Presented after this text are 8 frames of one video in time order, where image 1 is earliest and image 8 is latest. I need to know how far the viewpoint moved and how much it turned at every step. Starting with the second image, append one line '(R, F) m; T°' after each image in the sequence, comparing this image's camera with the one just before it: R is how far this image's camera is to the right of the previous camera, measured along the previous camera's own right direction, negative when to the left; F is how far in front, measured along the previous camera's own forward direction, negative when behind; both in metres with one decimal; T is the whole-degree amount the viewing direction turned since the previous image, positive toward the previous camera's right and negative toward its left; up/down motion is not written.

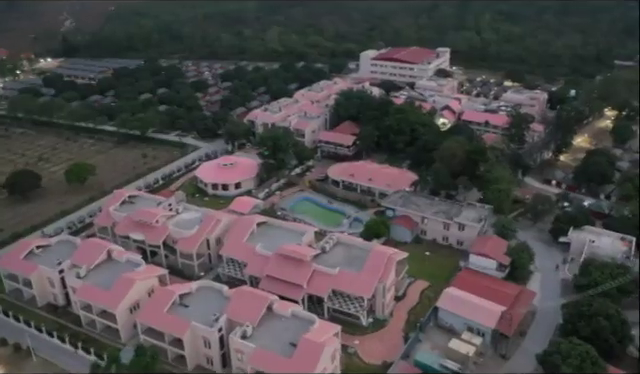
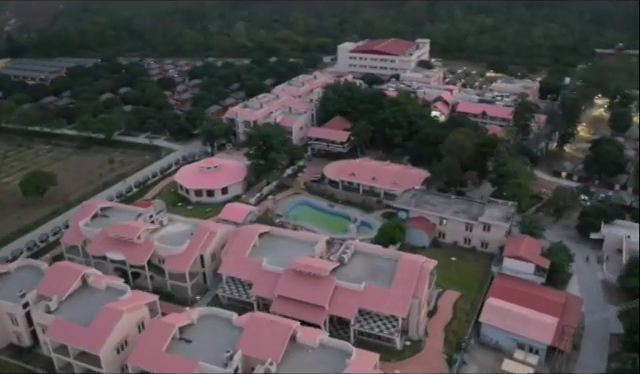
(-3.4, +5.4) m; +5°
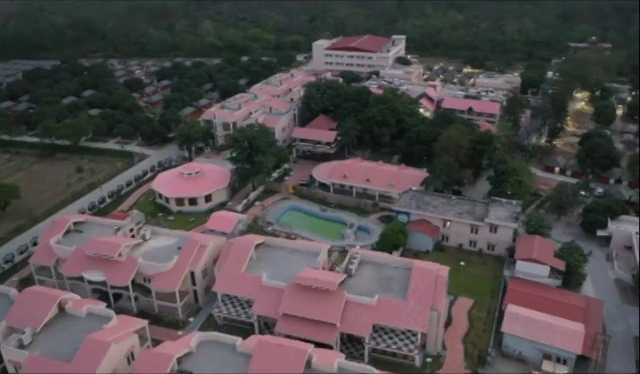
(-2.1, +2.8) m; +4°
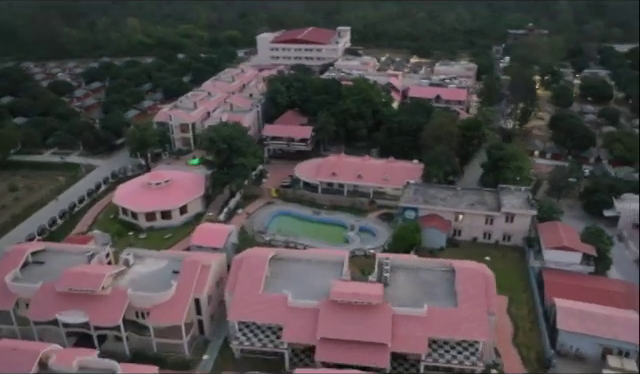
(-5.1, +4.4) m; +9°
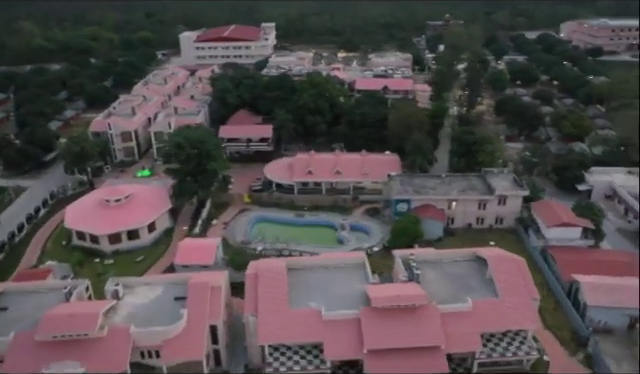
(-5.2, +3.0) m; +11°
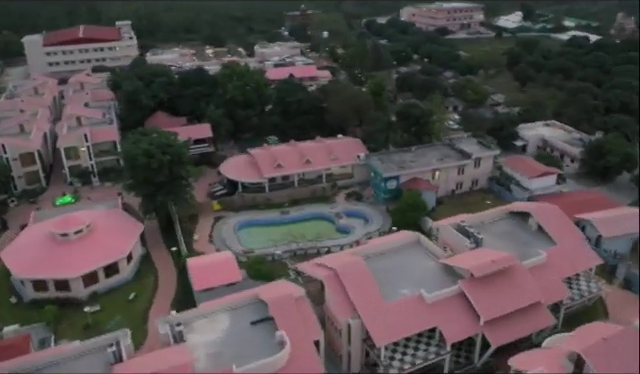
(-9.8, +4.1) m; +19°
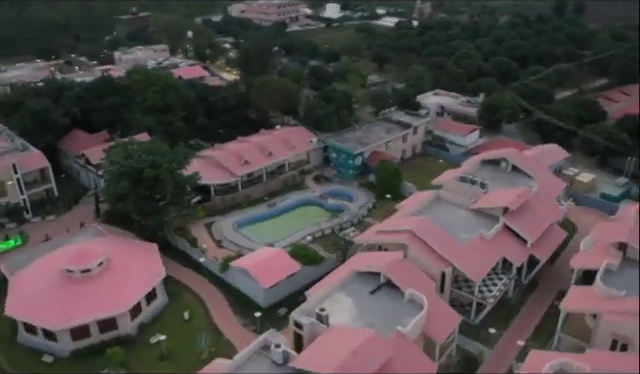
(-11.1, +1.1) m; +21°
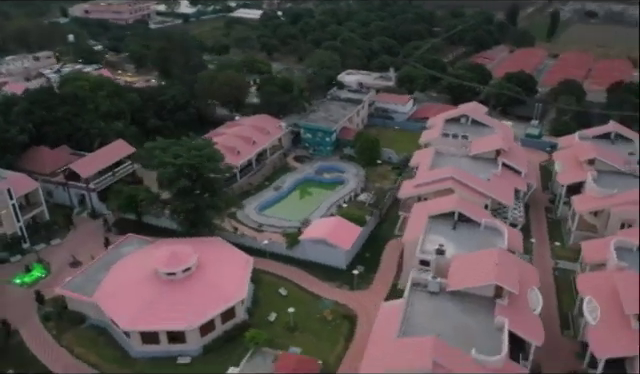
(-11.6, -0.7) m; +19°
